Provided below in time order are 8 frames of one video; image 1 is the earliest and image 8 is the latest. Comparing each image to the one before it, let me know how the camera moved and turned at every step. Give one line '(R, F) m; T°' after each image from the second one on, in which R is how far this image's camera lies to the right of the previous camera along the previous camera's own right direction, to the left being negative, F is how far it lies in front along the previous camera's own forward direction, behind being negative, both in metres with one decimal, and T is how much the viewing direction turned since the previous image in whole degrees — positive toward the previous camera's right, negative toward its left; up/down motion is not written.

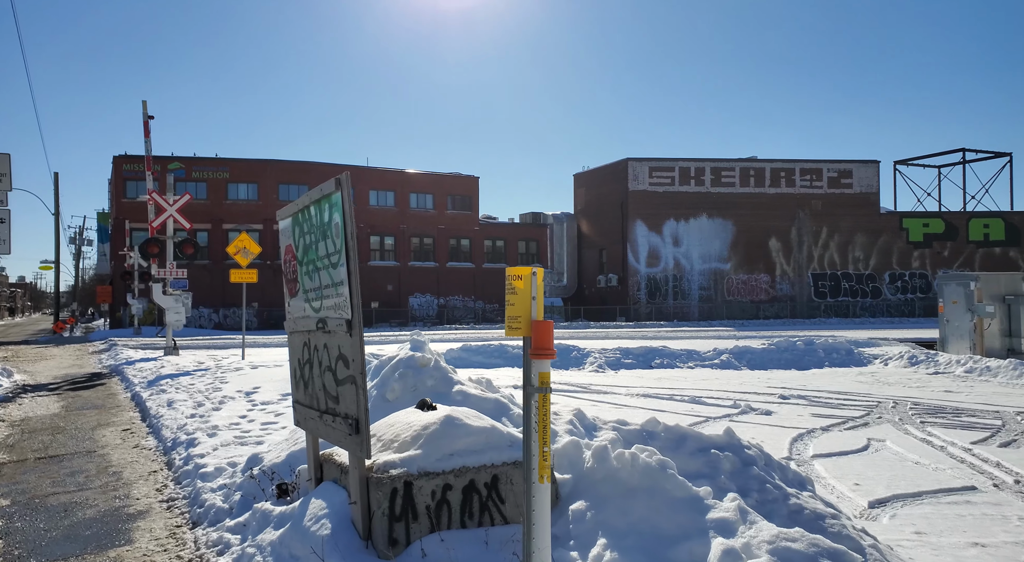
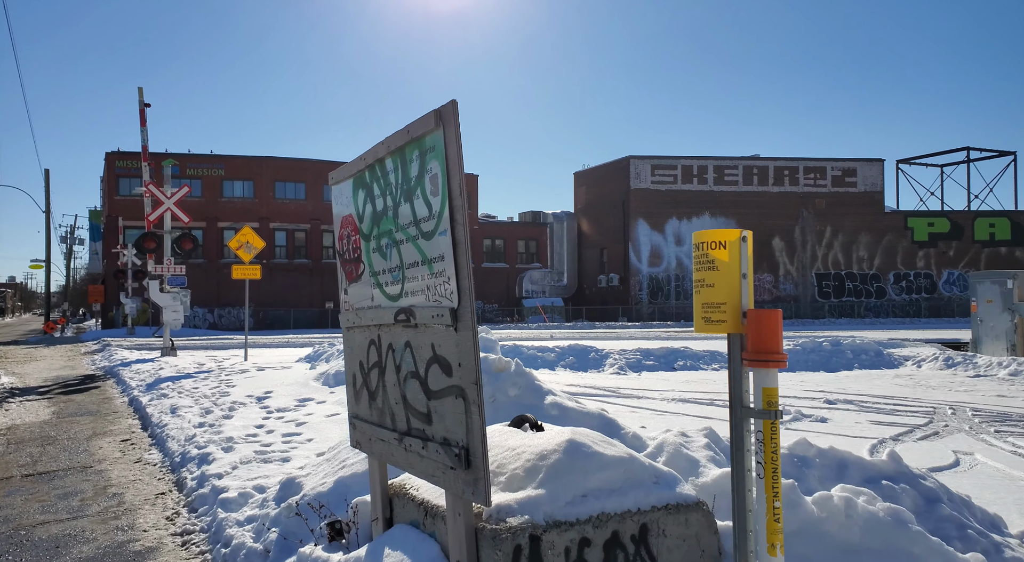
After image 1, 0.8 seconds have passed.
(-0.5, +0.8) m; 0°
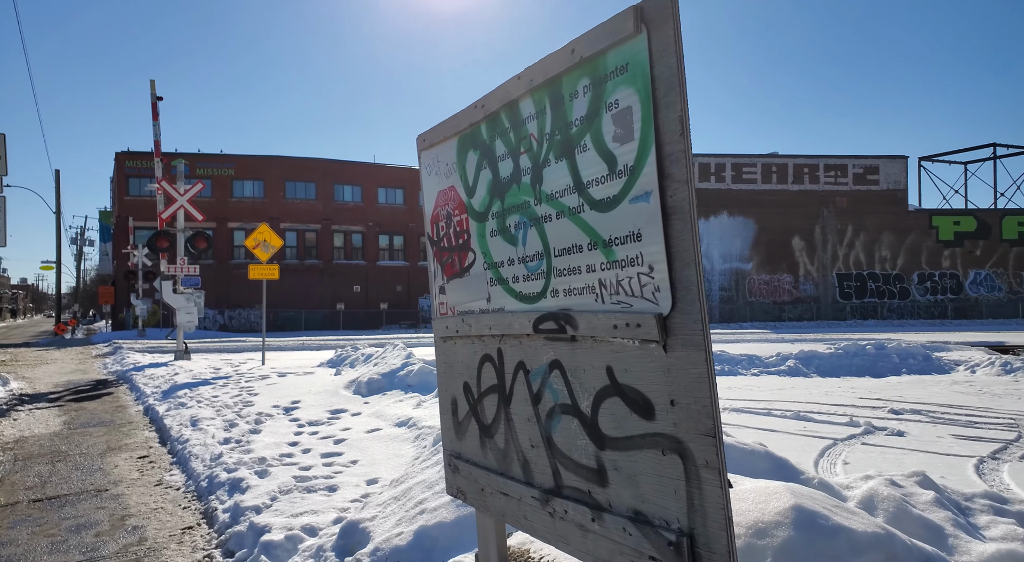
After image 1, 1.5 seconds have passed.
(-0.5, +0.8) m; -1°
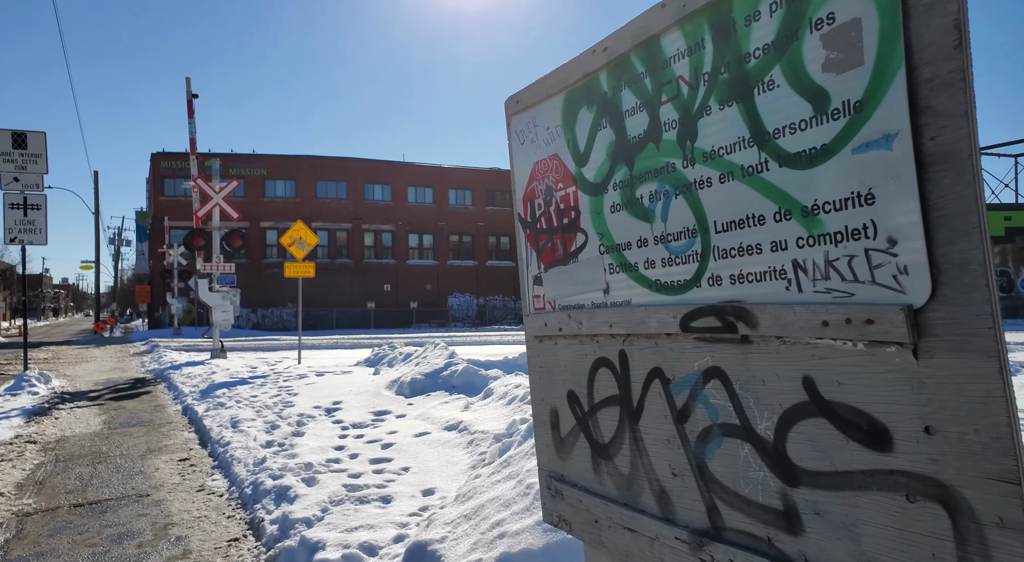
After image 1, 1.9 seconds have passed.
(-0.2, +0.4) m; -2°
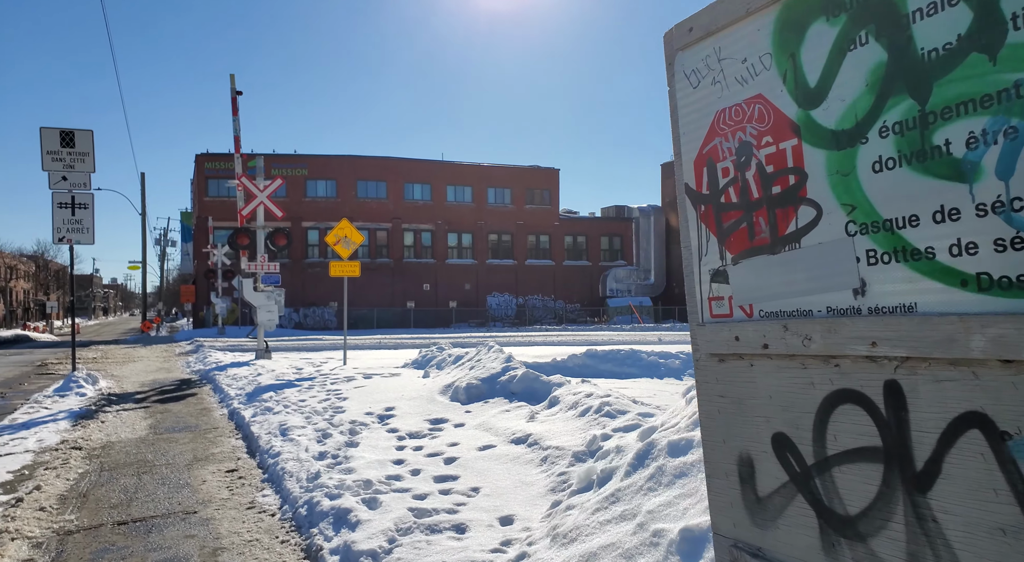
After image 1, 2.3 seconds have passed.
(-0.3, +0.5) m; -3°
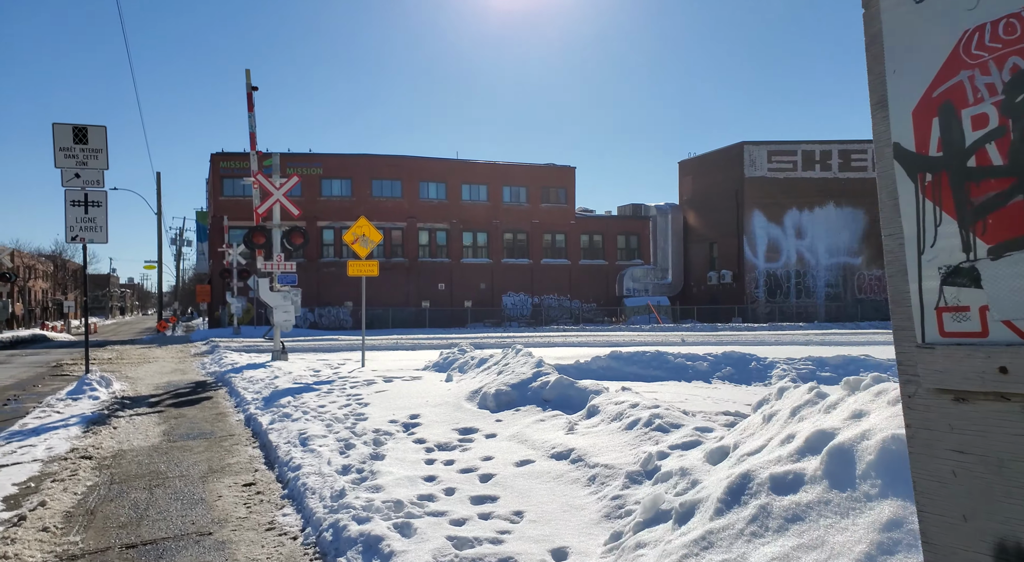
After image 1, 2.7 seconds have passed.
(-0.2, +0.5) m; -1°
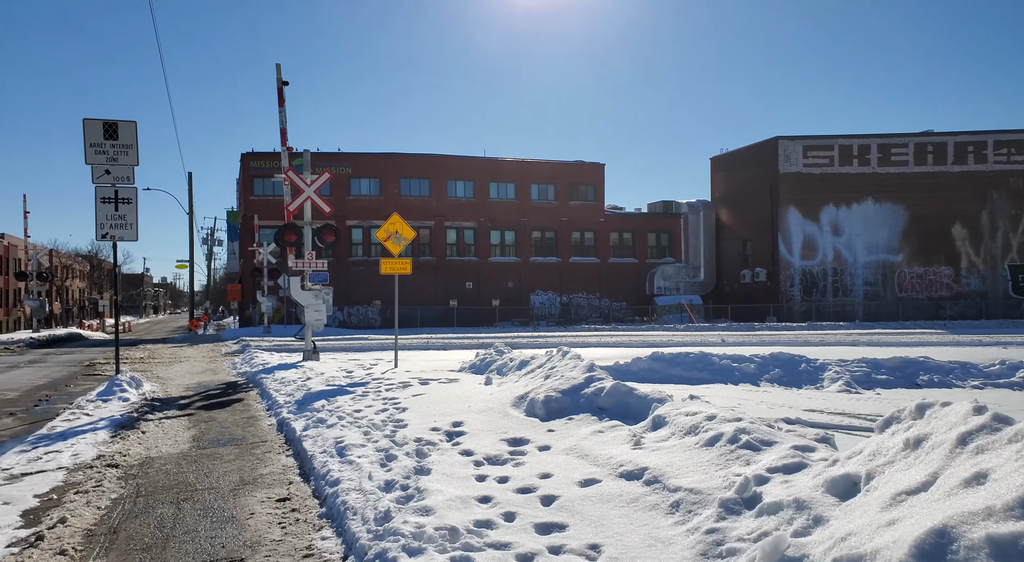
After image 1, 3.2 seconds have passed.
(-0.2, +0.6) m; -2°
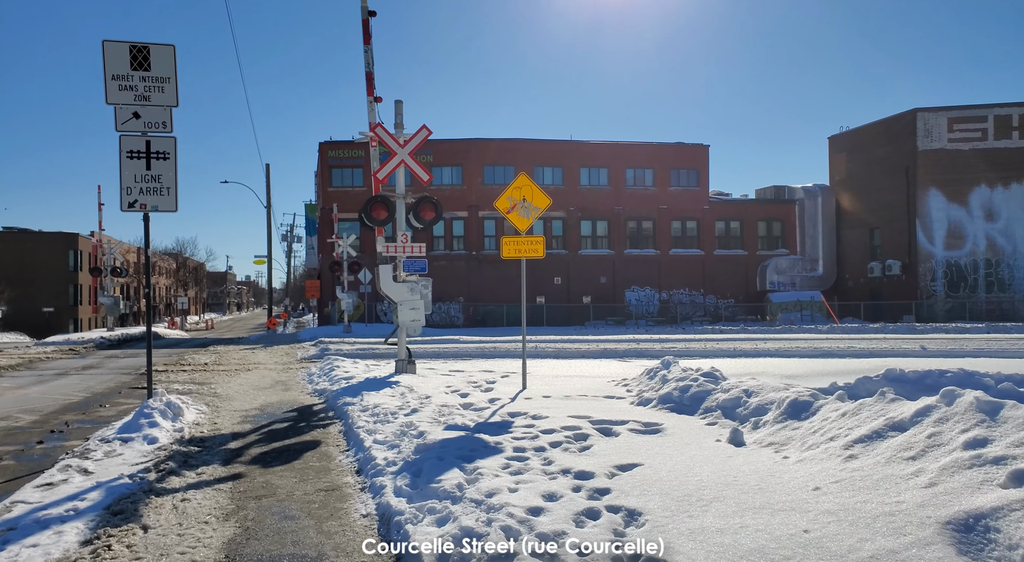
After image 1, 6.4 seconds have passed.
(-1.6, +4.3) m; -6°
